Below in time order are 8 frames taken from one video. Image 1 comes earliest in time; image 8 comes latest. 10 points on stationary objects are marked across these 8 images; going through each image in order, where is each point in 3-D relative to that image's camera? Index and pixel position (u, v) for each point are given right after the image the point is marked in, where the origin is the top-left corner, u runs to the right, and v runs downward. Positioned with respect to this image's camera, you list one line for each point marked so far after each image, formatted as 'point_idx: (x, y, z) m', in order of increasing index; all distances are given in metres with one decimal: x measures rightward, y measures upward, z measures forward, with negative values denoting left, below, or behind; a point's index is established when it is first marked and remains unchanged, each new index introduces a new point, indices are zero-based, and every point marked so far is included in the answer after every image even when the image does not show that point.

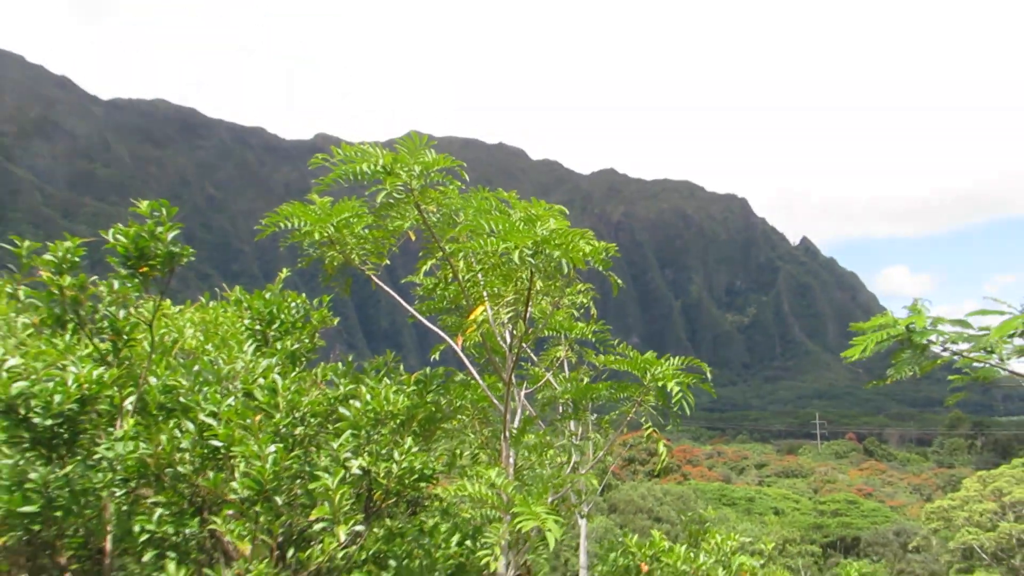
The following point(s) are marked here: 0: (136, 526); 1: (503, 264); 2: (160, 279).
0: (-2.4, -1.5, +5.1) m
1: (-0.1, +0.2, +6.7) m
2: (-2.4, +0.1, +5.7) m
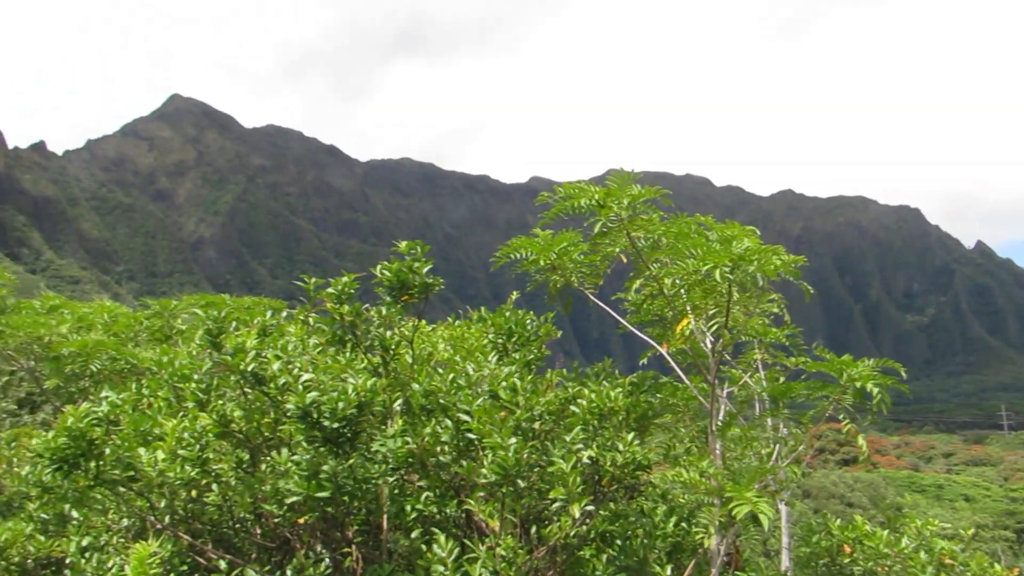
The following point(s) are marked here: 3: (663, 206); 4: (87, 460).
0: (-0.8, -1.6, +6.5) m
1: (+1.7, +0.1, +7.7) m
2: (-0.8, -0.1, +7.2) m
3: (+1.5, +0.8, +8.7) m
4: (-3.2, -1.3, +6.6) m
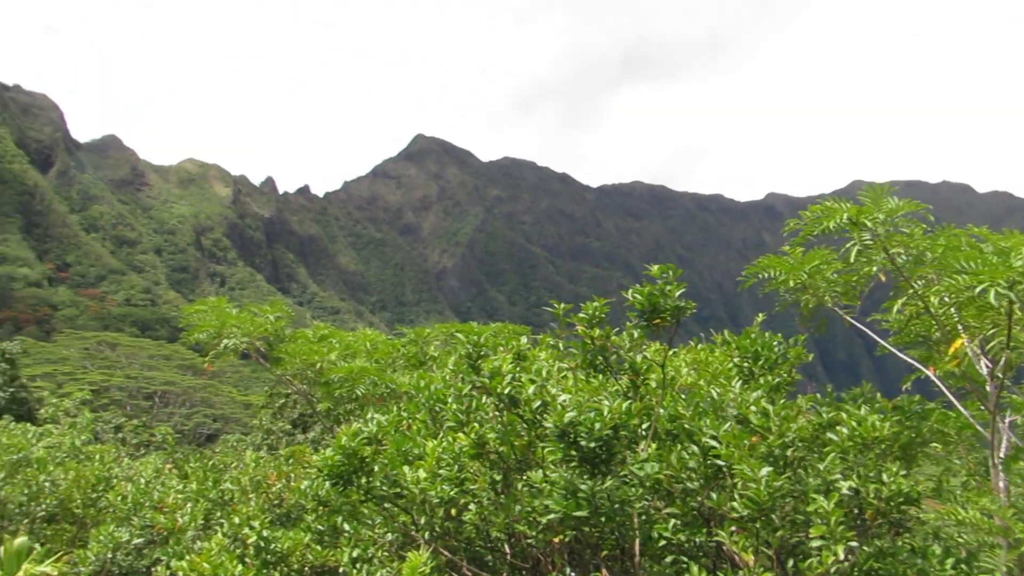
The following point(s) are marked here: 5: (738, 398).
0: (+1.1, -1.8, +6.5) m
1: (+3.8, -0.1, +7.1) m
2: (+1.3, -0.3, +7.2) m
3: (+3.8, +0.6, +8.1) m
4: (-1.3, -1.5, +7.1) m
5: (+1.9, -0.9, +7.3) m
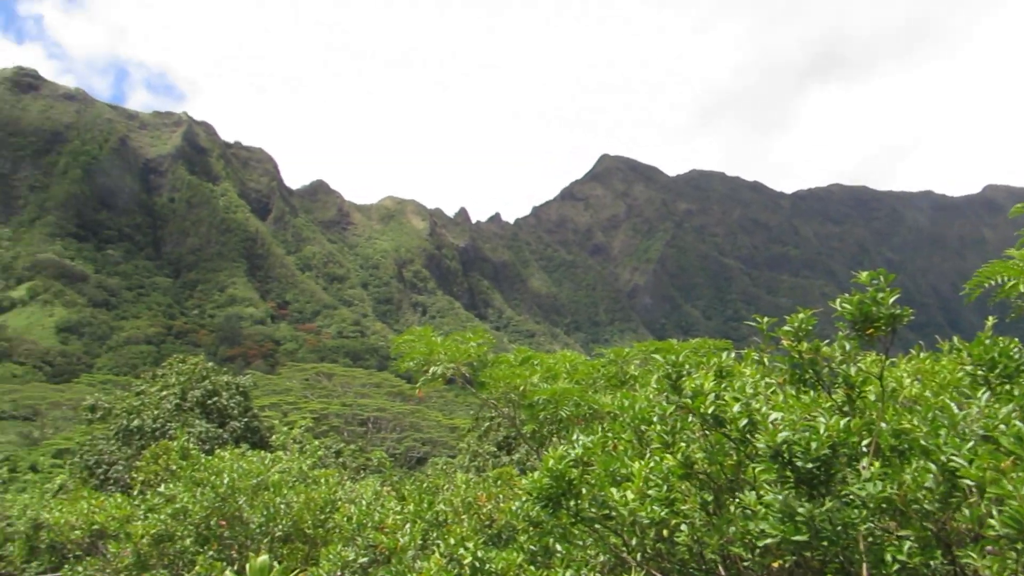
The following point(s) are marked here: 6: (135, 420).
0: (+2.6, -1.9, +6.1) m
1: (+5.3, 0.0, +6.1) m
2: (+2.9, -0.4, +6.7) m
3: (+5.5, +0.7, +7.2) m
4: (+0.5, -1.7, +7.2) m
5: (+3.6, -0.9, +6.7) m
6: (-7.7, -2.7, +18.3) m
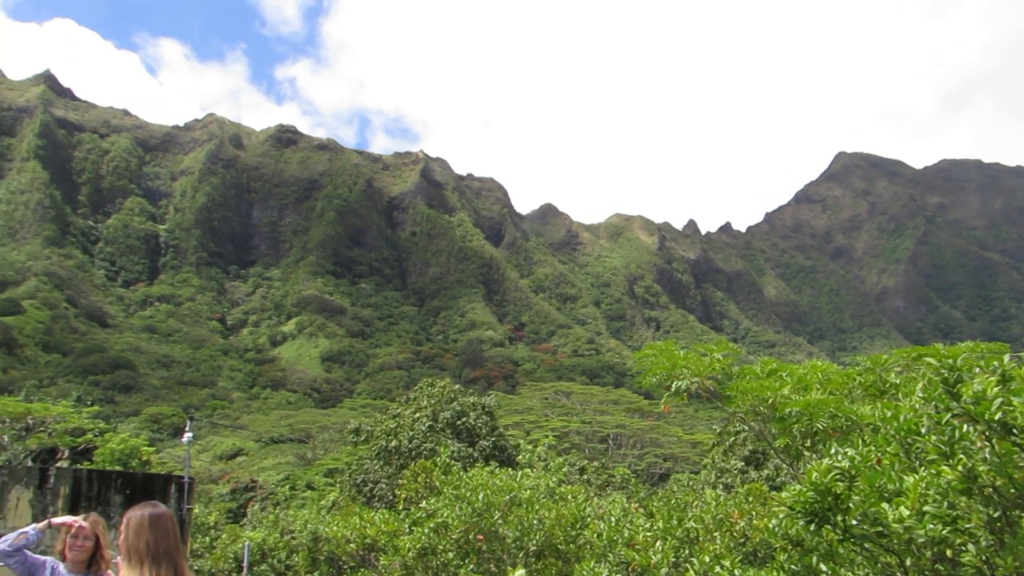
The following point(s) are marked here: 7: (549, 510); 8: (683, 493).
0: (+4.4, -1.8, +5.2) m
1: (+6.9, +0.2, +4.7) m
2: (+4.7, -0.3, +5.9) m
3: (+7.3, +1.0, +5.7) m
4: (+2.6, -1.8, +6.8) m
5: (+5.4, -0.8, +5.7) m
6: (-2.6, -3.4, +19.6) m
7: (+0.4, -2.8, +10.9) m
8: (+2.2, -2.7, +11.6) m
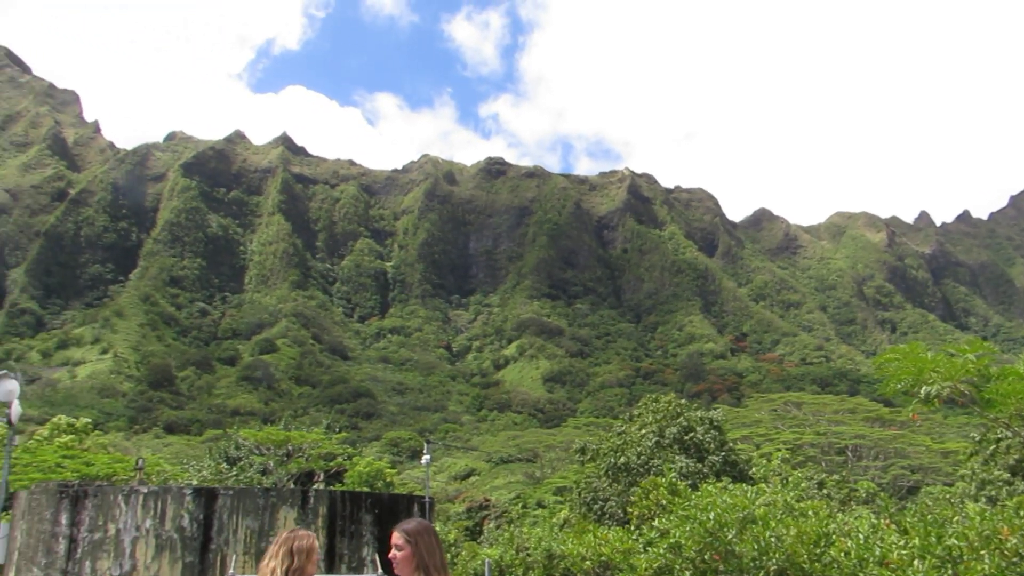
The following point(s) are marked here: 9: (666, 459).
0: (+5.7, -1.5, +4.0) m
1: (+7.9, +0.7, +3.0) m
2: (+6.1, 0.0, +4.6) m
3: (+8.5, +1.5, +3.9) m
4: (+4.3, -1.6, +6.0) m
5: (+6.7, -0.4, +4.3) m
6: (+2.4, -3.8, +19.6) m
7: (+3.3, -2.9, +10.5) m
8: (+5.2, -2.7, +10.7) m
9: (+3.3, -3.7, +18.8) m
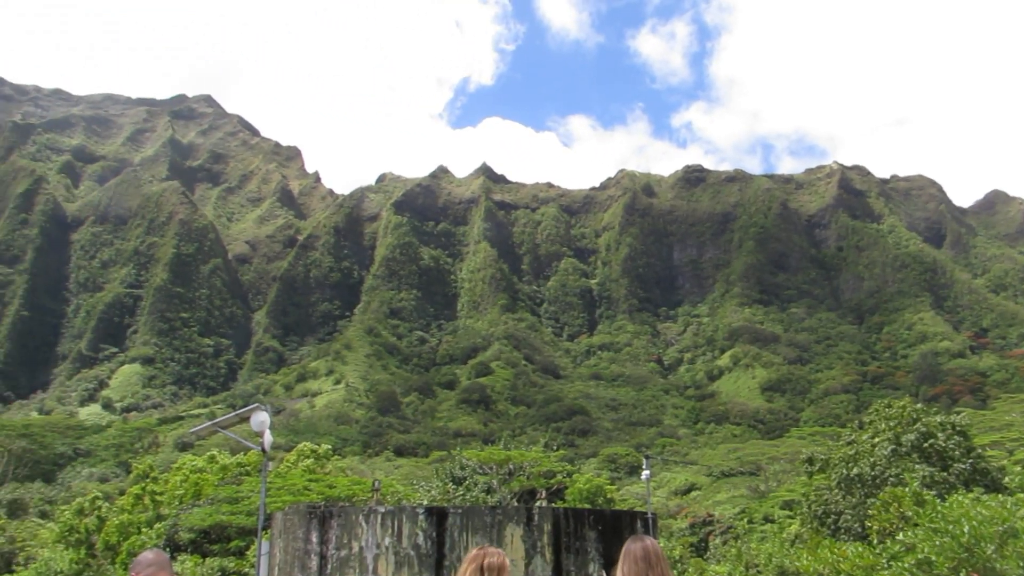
0: (+6.6, -1.1, +2.6) m
1: (+8.4, +1.3, +1.2) m
2: (+7.0, +0.5, +3.1) m
3: (+9.1, +2.1, +1.9) m
4: (+5.7, -1.3, +4.9) m
5: (+7.6, +0.1, +2.6) m
6: (+7.1, -3.8, +18.4) m
7: (+5.8, -2.7, +9.4) m
8: (+7.7, -2.4, +9.1) m
9: (+7.8, -3.6, +17.4) m
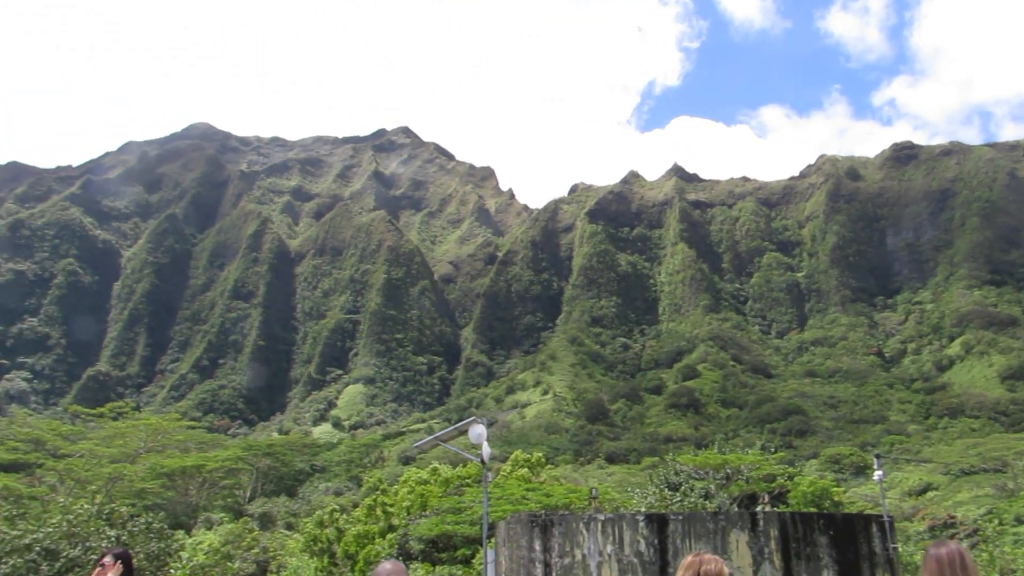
0: (+7.3, -0.6, +1.1) m
1: (+8.5, +1.9, -0.6) m
2: (+7.7, +1.0, +1.6) m
3: (+9.3, +2.8, 0.0) m
4: (+6.9, -0.9, +3.5) m
5: (+8.2, +0.6, +1.0) m
6: (+11.3, -3.3, +16.4) m
7: (+8.1, -2.2, +7.9) m
8: (+9.8, -1.8, +7.3) m
9: (+11.8, -3.0, +15.3) m
